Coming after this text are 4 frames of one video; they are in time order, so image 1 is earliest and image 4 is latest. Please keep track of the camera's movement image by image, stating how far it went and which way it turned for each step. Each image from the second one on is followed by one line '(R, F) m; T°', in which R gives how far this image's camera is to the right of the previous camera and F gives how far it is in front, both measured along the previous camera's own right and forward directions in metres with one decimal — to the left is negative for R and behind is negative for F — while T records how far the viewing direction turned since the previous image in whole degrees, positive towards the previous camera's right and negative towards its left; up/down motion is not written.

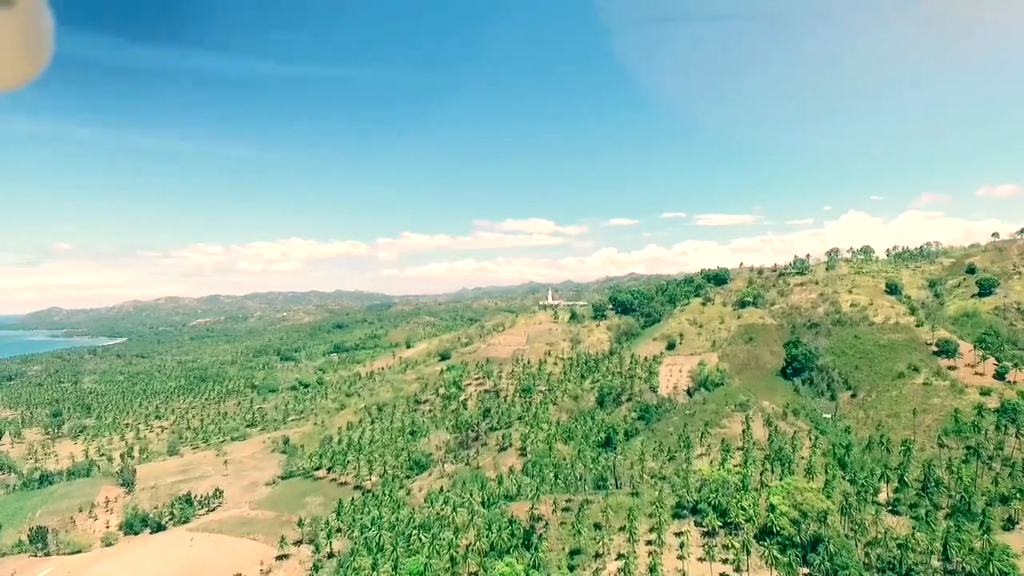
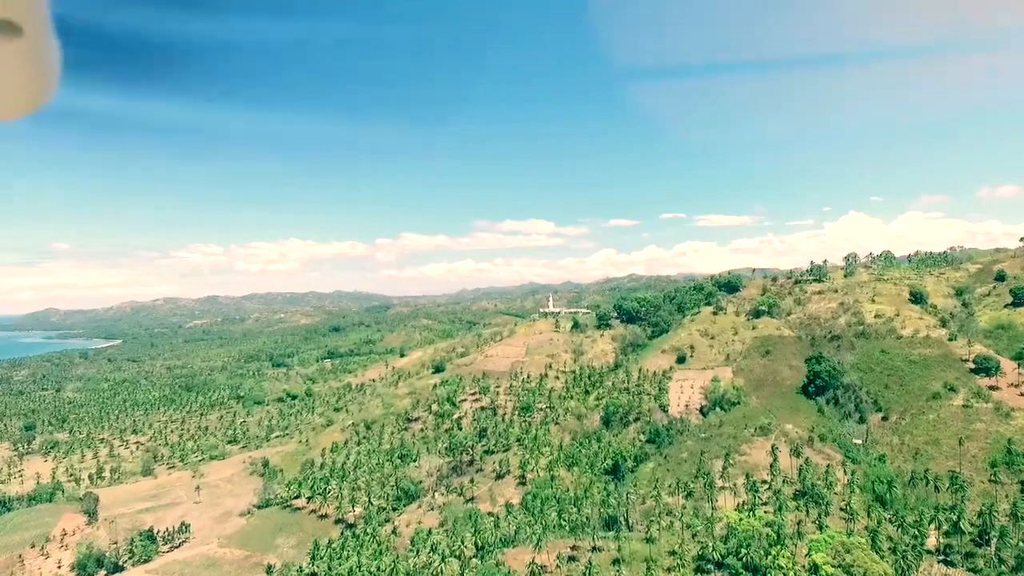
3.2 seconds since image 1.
(+0.1, +5.0) m; 0°
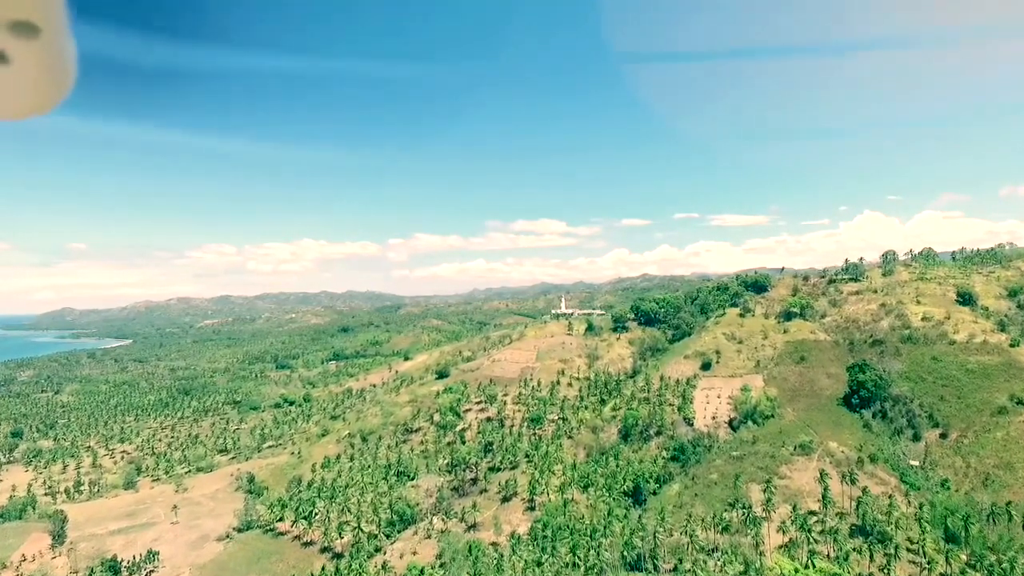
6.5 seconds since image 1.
(0.0, +1.3) m; -1°
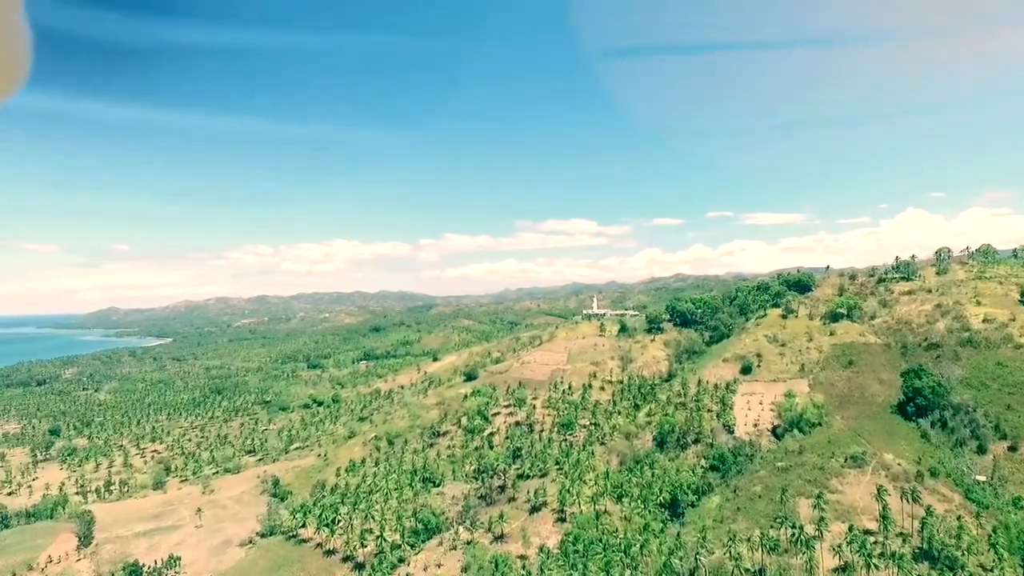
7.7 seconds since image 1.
(+0.1, +4.2) m; -3°
